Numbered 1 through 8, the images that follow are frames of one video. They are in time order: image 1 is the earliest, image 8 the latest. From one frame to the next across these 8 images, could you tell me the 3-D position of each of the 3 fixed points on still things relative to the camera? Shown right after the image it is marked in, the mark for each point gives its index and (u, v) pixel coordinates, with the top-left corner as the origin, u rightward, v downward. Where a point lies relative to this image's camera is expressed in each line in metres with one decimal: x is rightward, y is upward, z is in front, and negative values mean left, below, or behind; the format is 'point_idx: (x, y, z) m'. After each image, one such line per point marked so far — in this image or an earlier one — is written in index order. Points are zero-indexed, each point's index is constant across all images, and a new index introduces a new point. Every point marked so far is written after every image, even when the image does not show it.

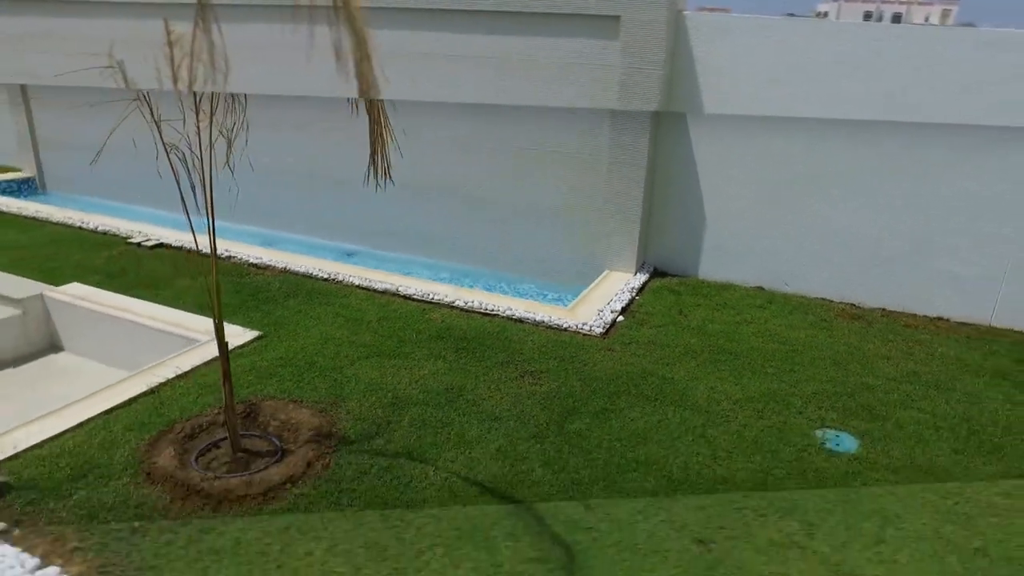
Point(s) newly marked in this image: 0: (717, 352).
0: (+1.5, -0.5, +5.9) m
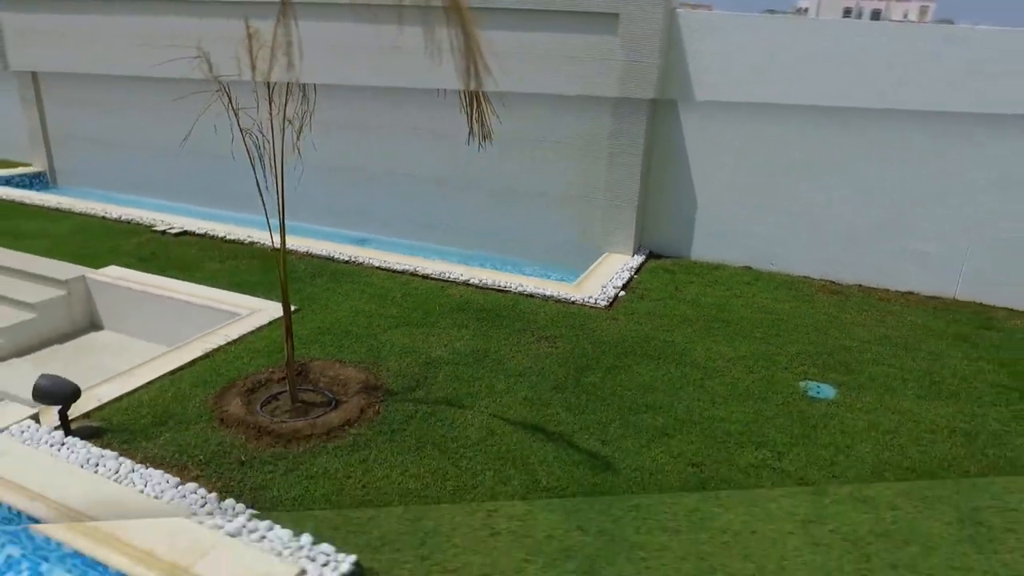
0: (+1.6, -0.3, +6.6) m
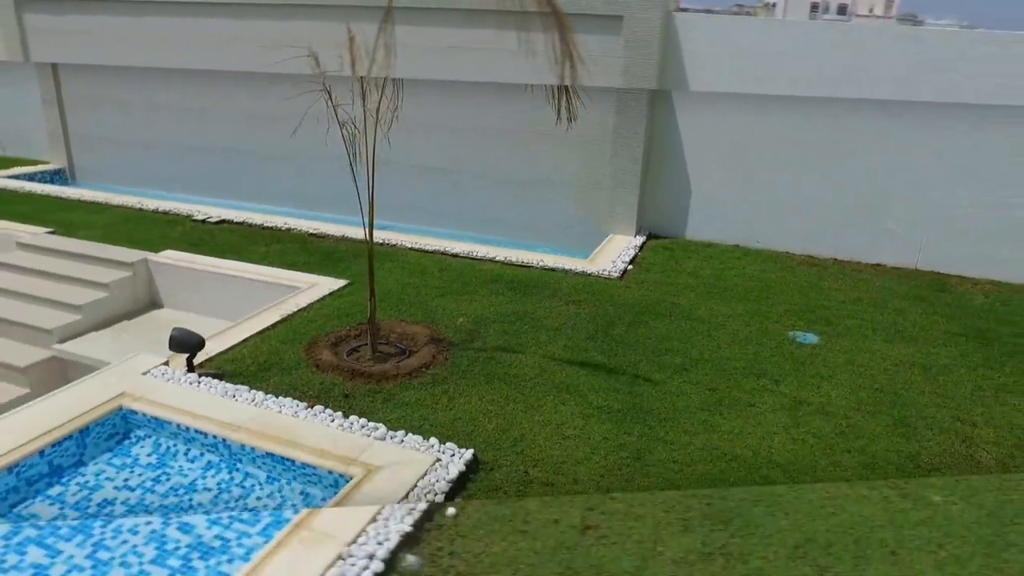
0: (+1.9, 0.0, +7.7) m
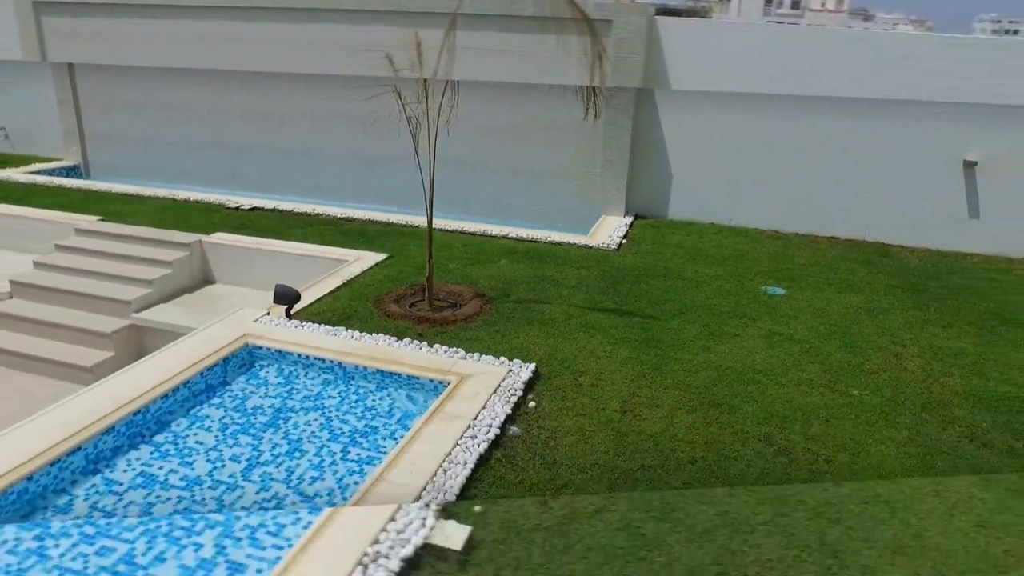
0: (+2.0, +0.4, +9.2) m
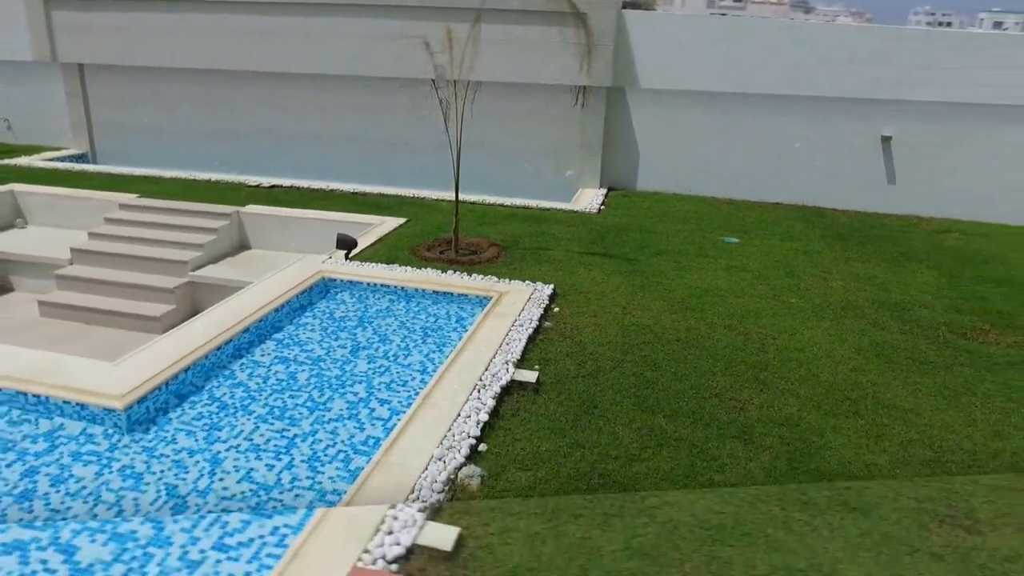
0: (+2.0, +1.0, +11.0) m
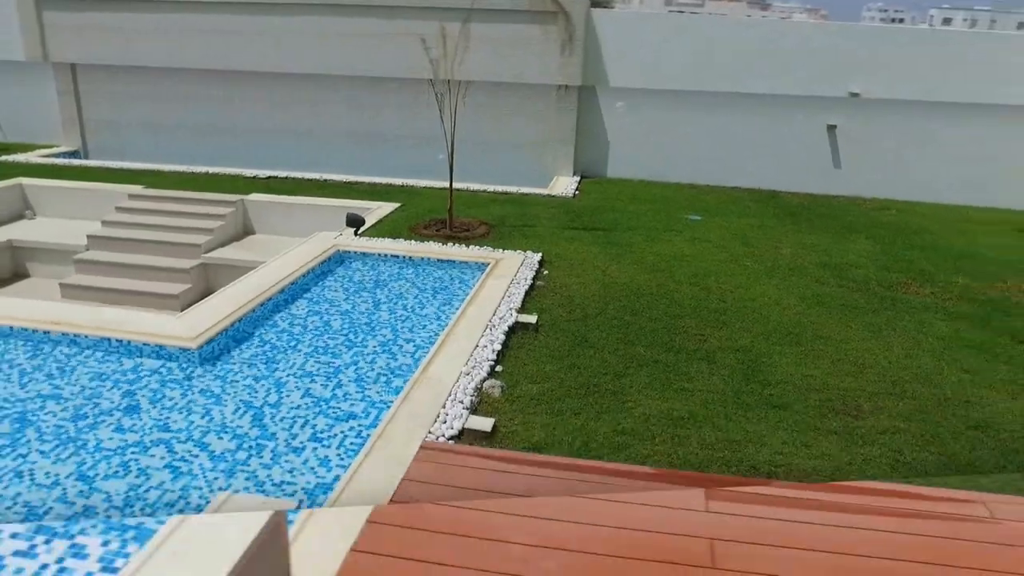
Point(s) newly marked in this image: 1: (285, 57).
0: (+1.8, +1.3, +12.2) m
1: (-3.8, +3.9, +14.0) m
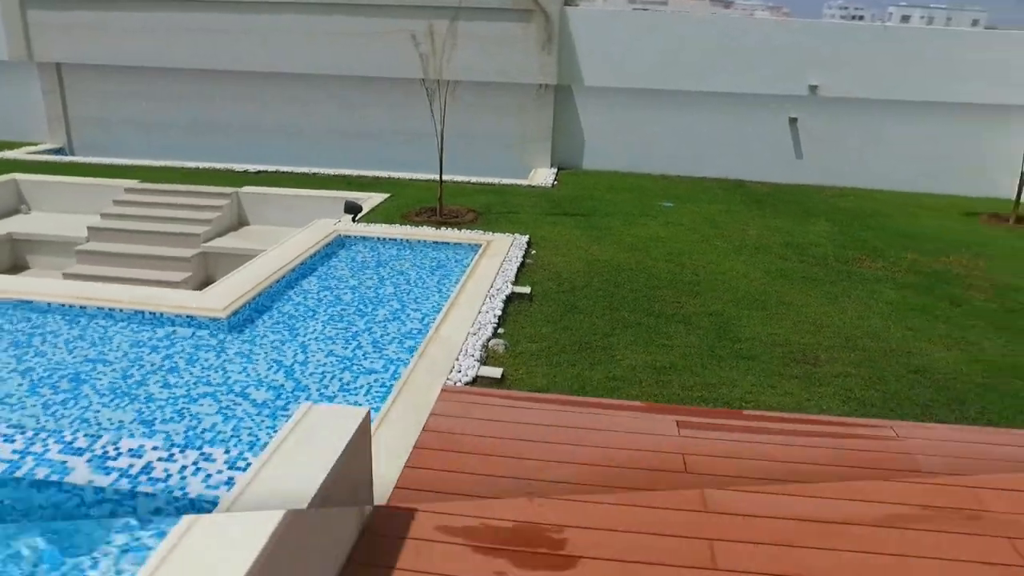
0: (+1.5, +1.6, +13.0) m
1: (-4.2, +4.1, +14.6) m
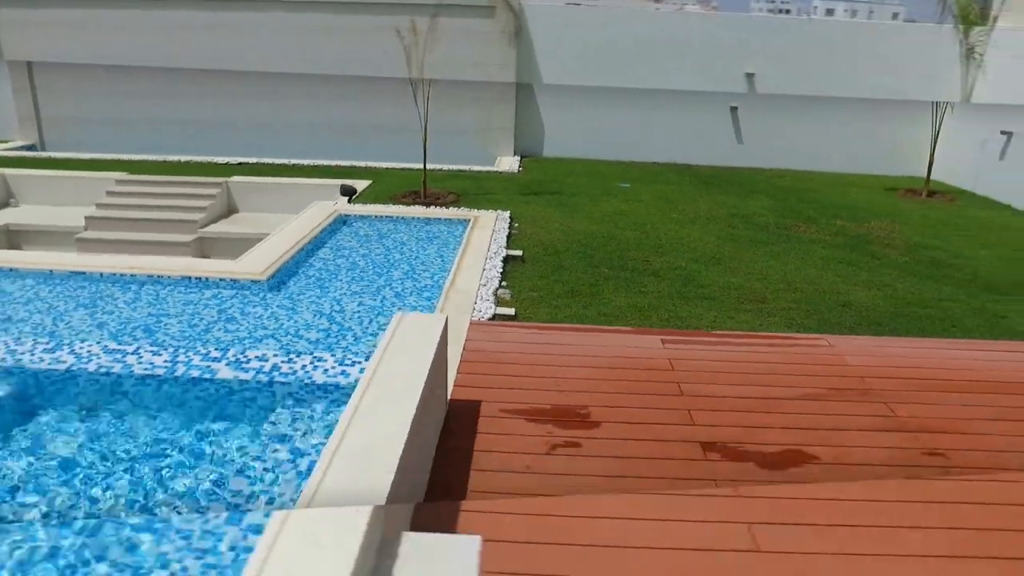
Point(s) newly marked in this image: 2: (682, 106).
0: (+1.0, +2.0, +14.2) m
1: (-4.9, +4.4, +15.4) m
2: (+3.1, +3.4, +15.5) m
